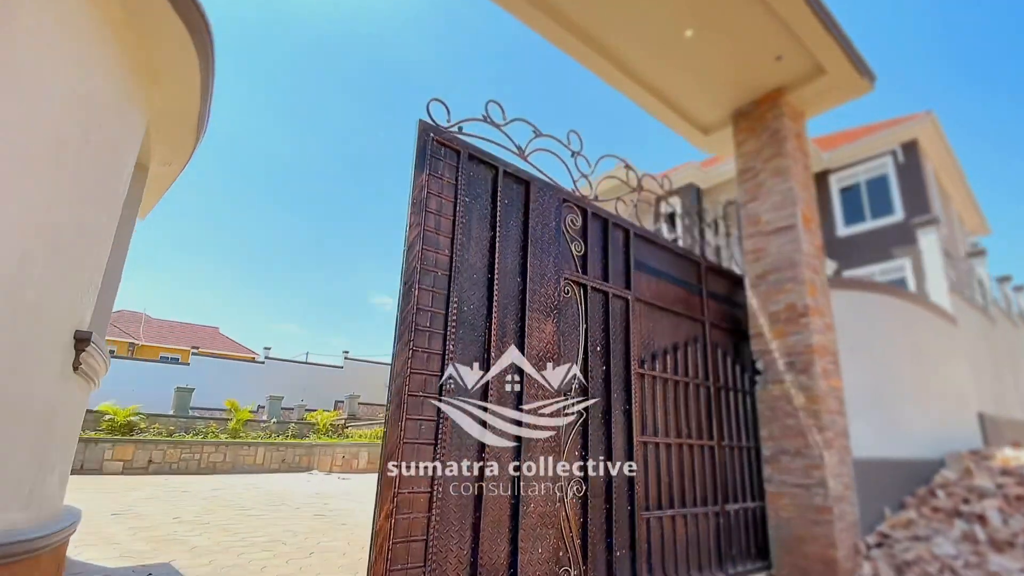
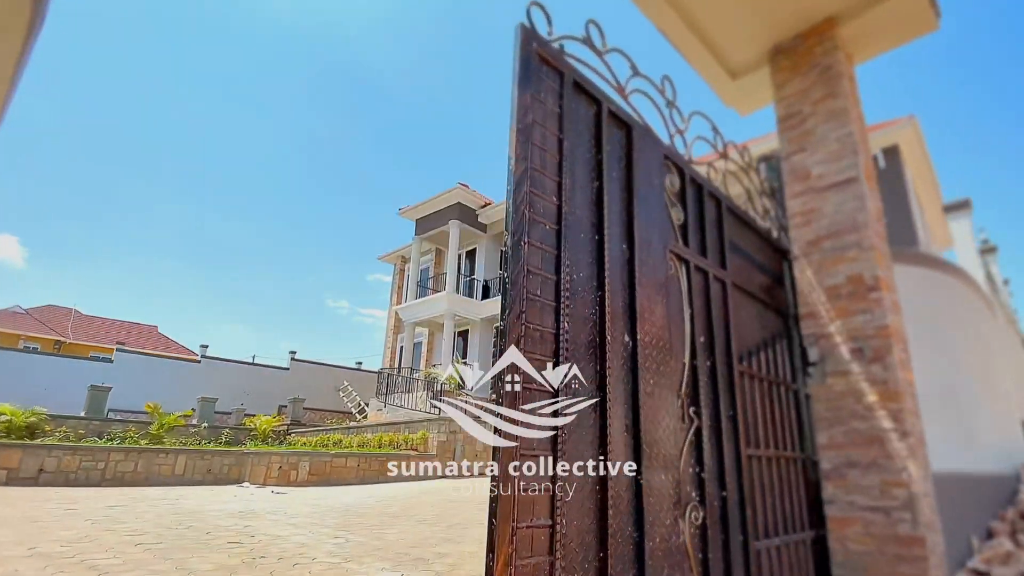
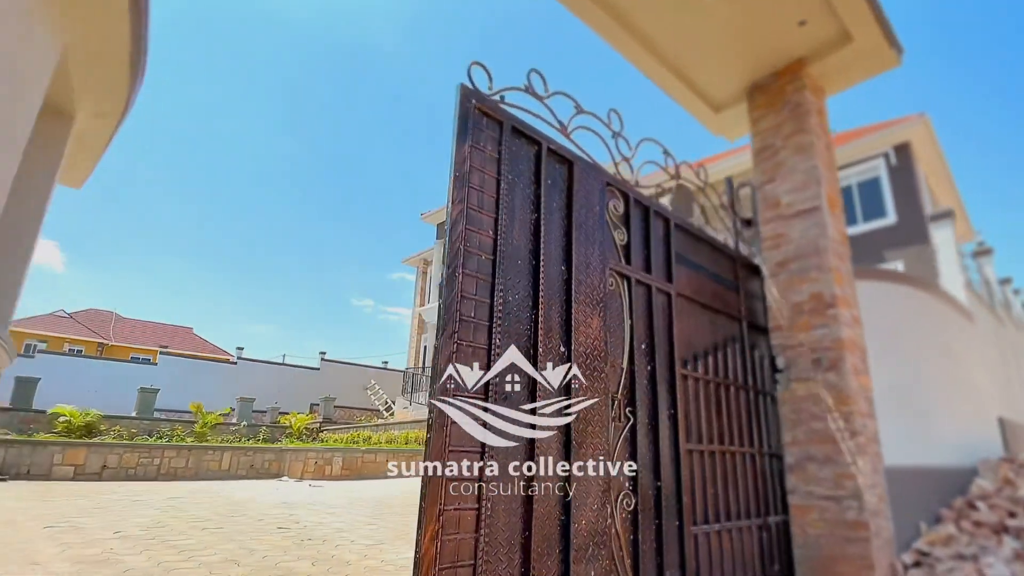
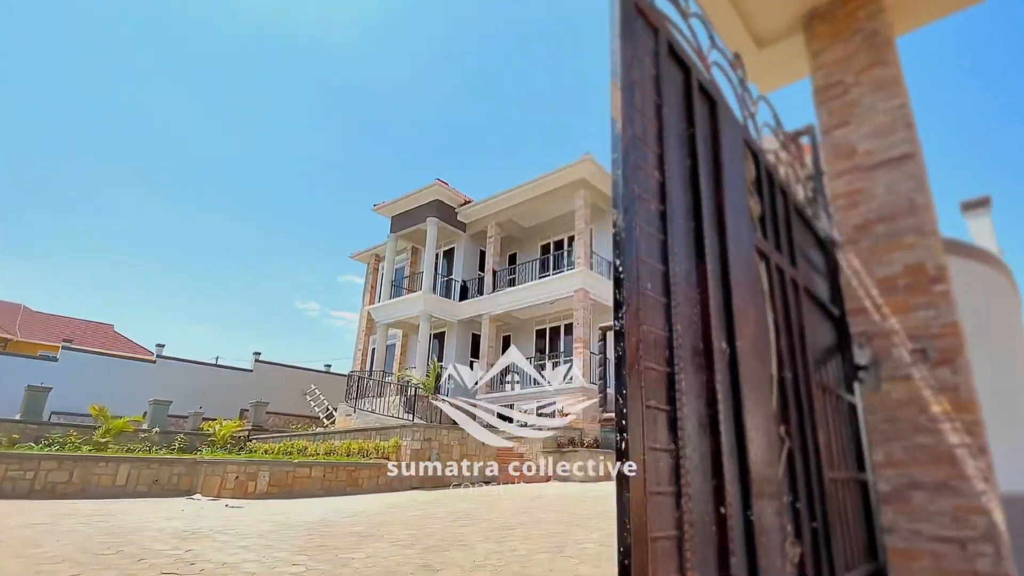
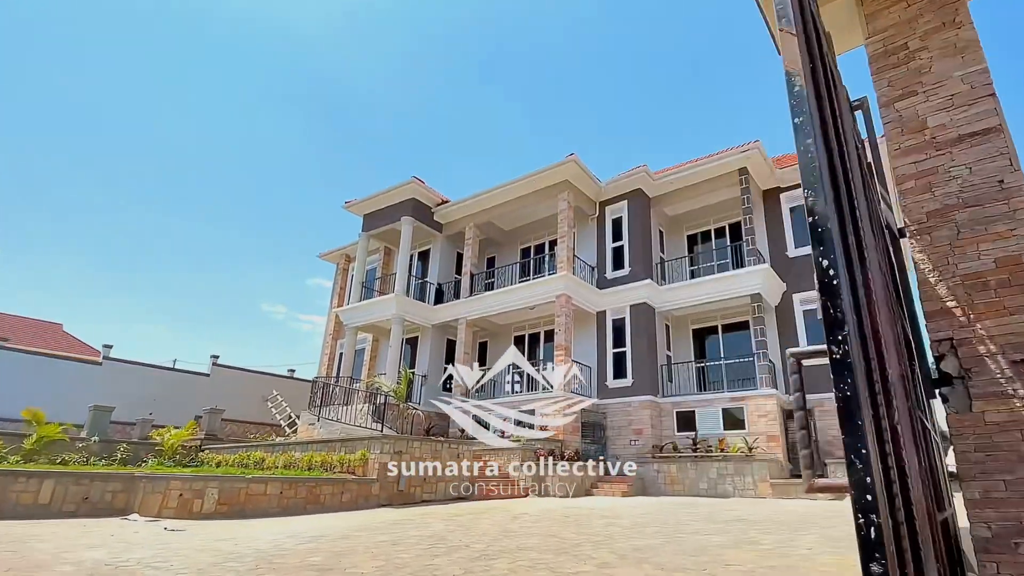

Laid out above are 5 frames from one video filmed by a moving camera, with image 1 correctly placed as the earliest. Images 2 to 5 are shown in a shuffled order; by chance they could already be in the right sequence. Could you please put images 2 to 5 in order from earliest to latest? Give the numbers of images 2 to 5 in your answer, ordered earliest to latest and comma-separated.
3, 2, 4, 5
